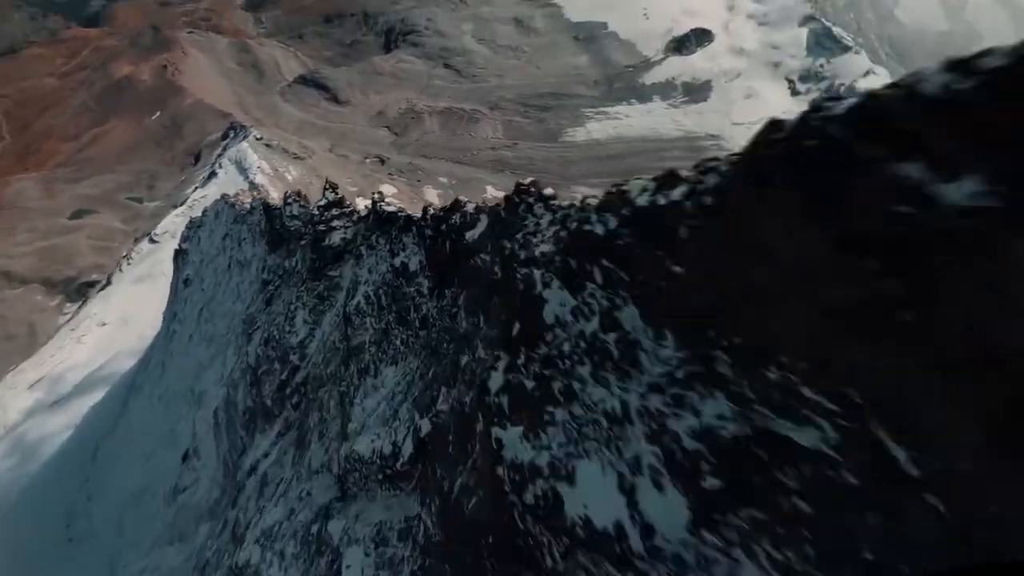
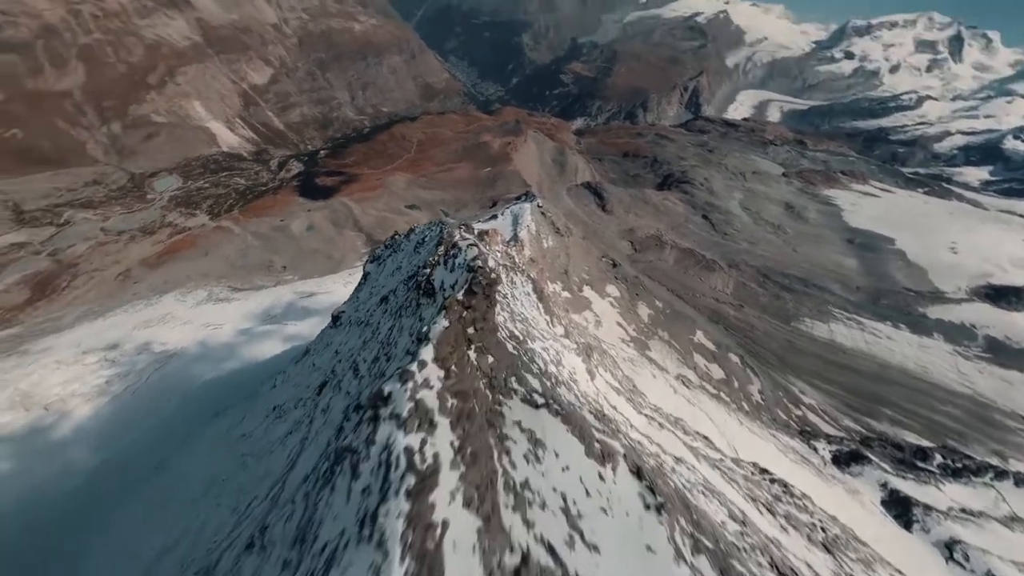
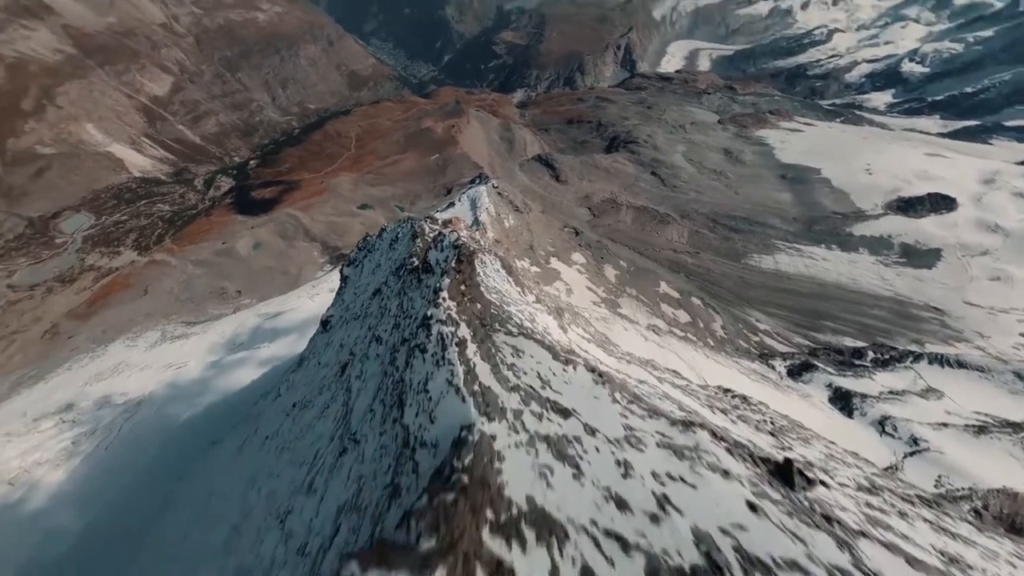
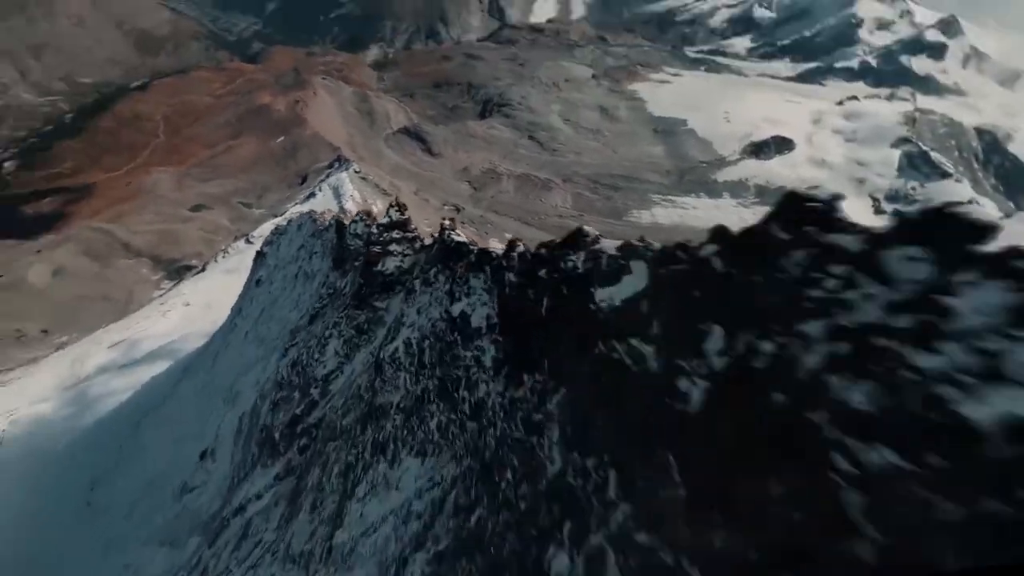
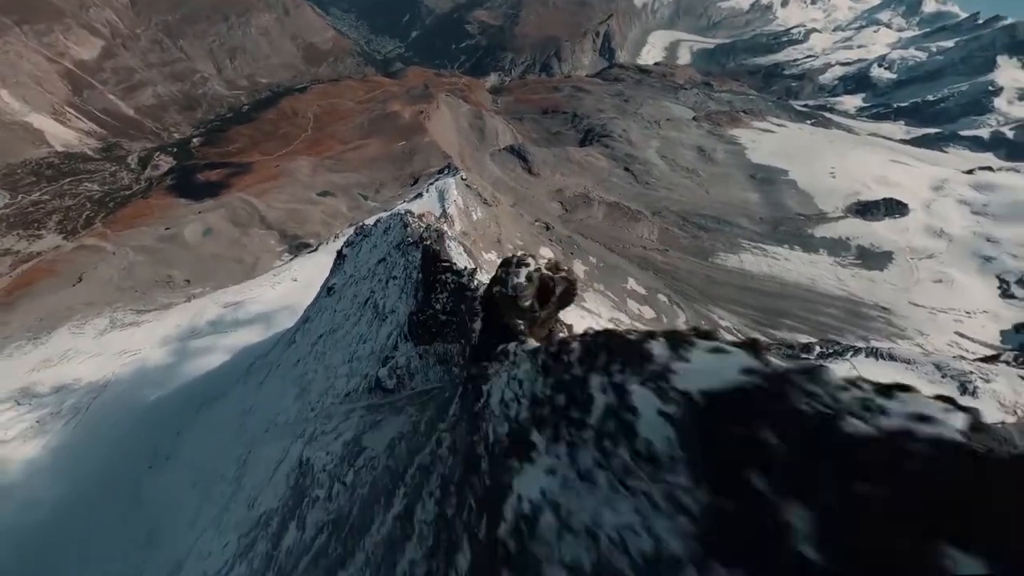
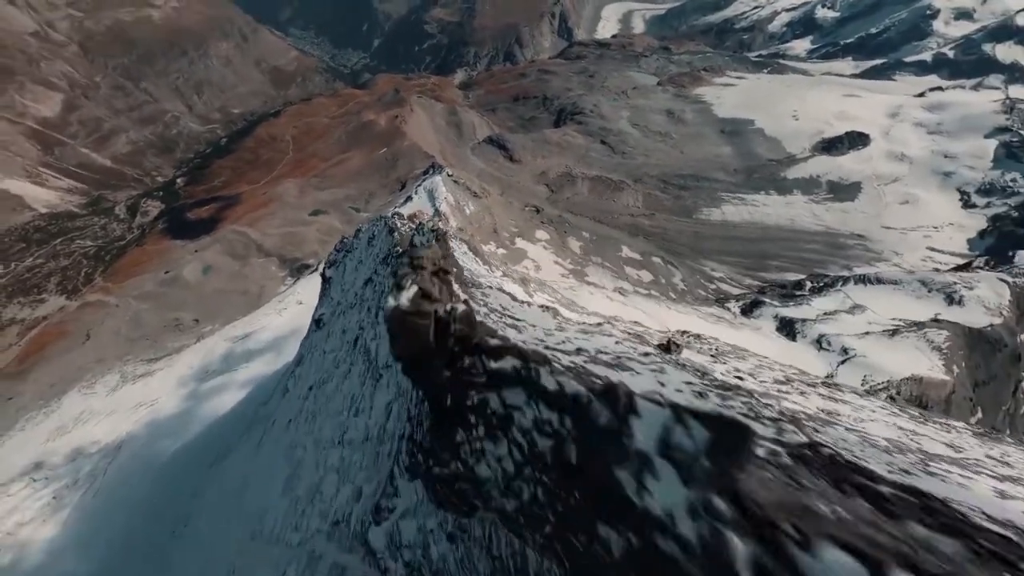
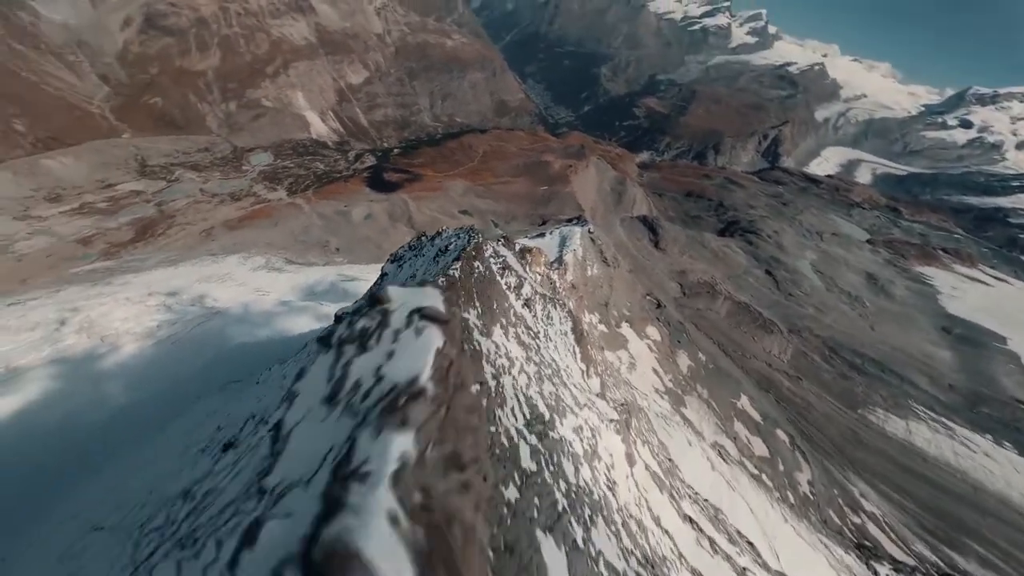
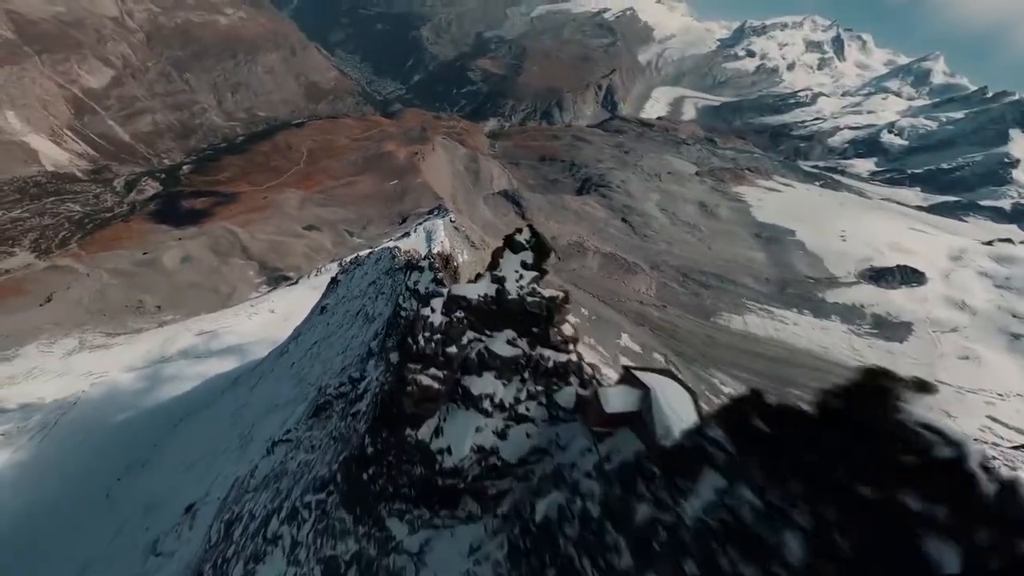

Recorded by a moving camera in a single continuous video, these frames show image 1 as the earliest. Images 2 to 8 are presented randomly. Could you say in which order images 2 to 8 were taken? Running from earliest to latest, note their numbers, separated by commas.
4, 8, 5, 6, 3, 2, 7
